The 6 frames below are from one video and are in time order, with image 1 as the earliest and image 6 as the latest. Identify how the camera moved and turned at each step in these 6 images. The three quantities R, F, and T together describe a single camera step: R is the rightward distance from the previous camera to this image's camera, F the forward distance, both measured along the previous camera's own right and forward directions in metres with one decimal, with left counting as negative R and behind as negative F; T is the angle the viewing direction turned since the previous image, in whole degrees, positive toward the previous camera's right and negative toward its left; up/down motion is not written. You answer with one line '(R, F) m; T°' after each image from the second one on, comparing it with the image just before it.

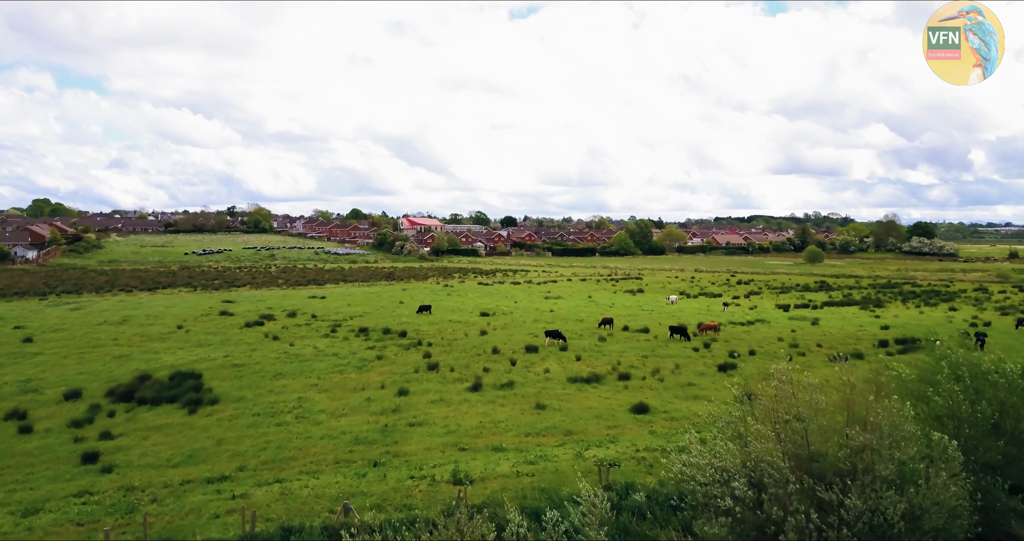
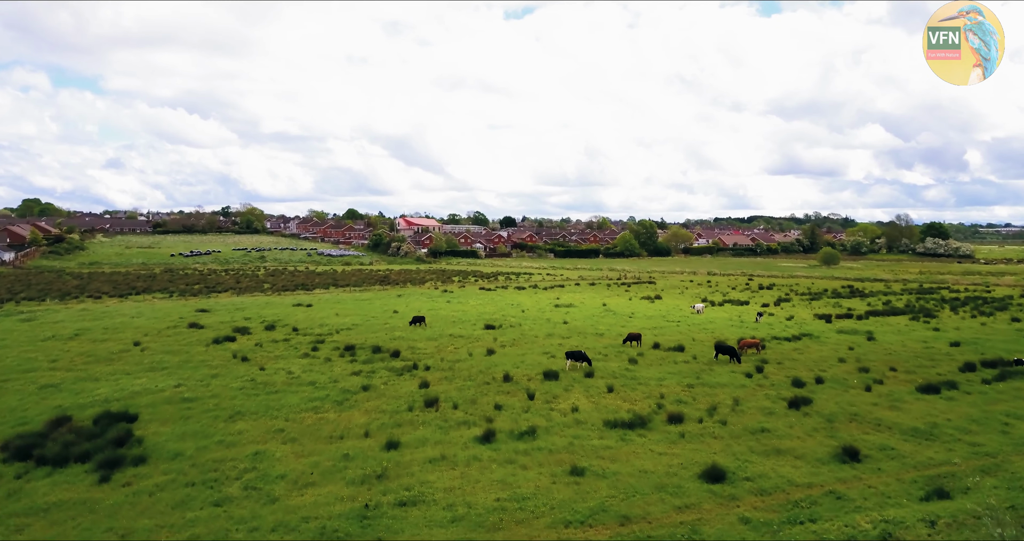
(-0.6, +5.3) m; 0°
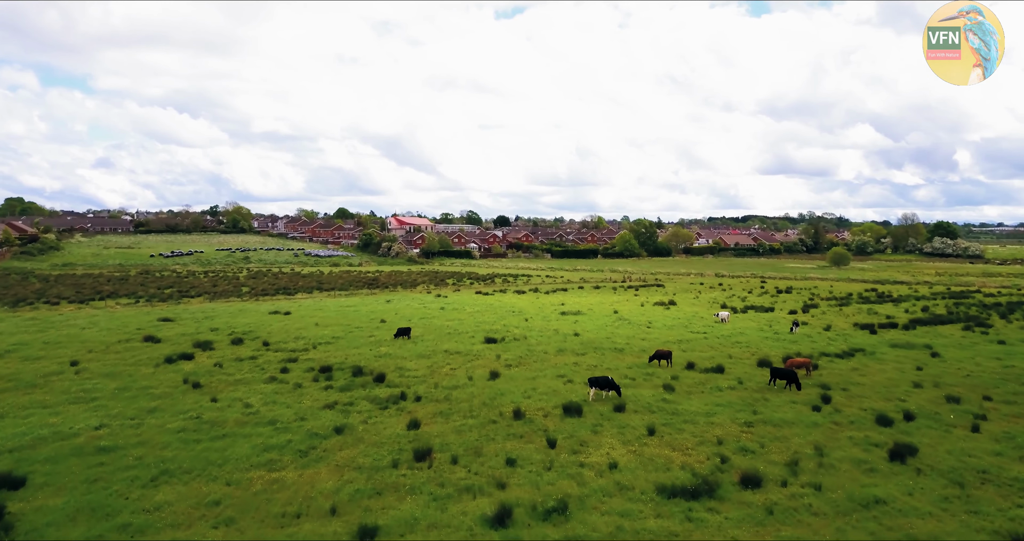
(-0.5, +5.0) m; +1°
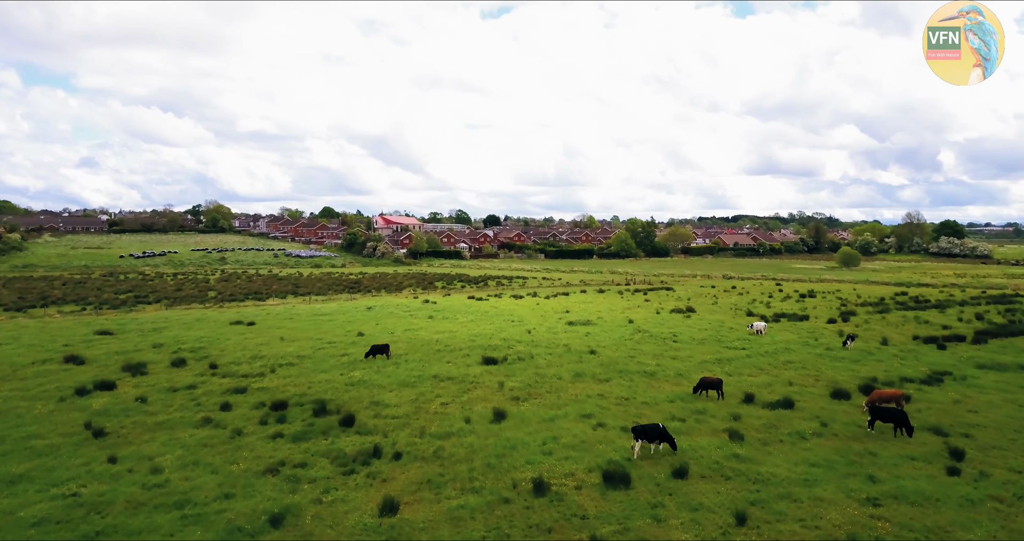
(-0.6, +6.0) m; +1°
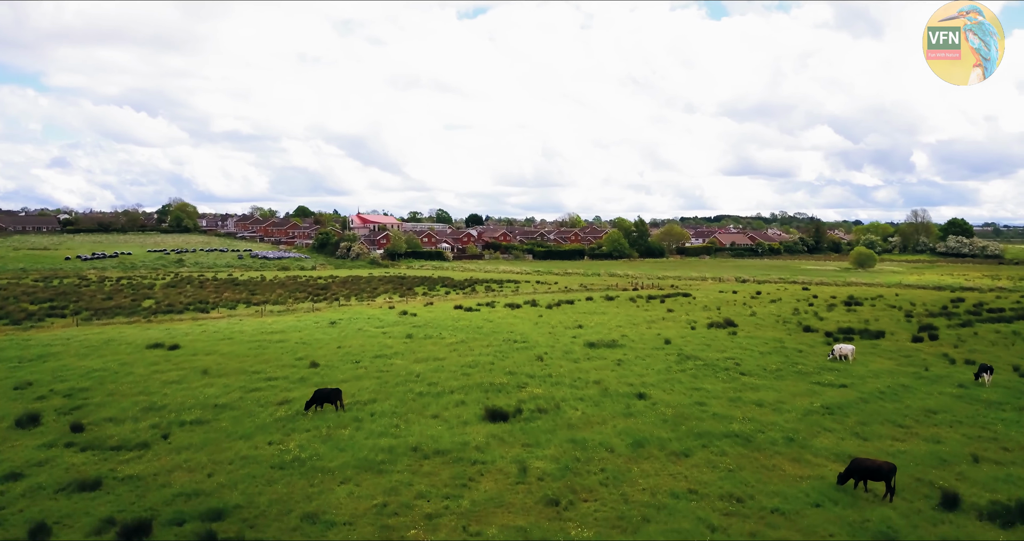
(-0.9, +8.8) m; +2°
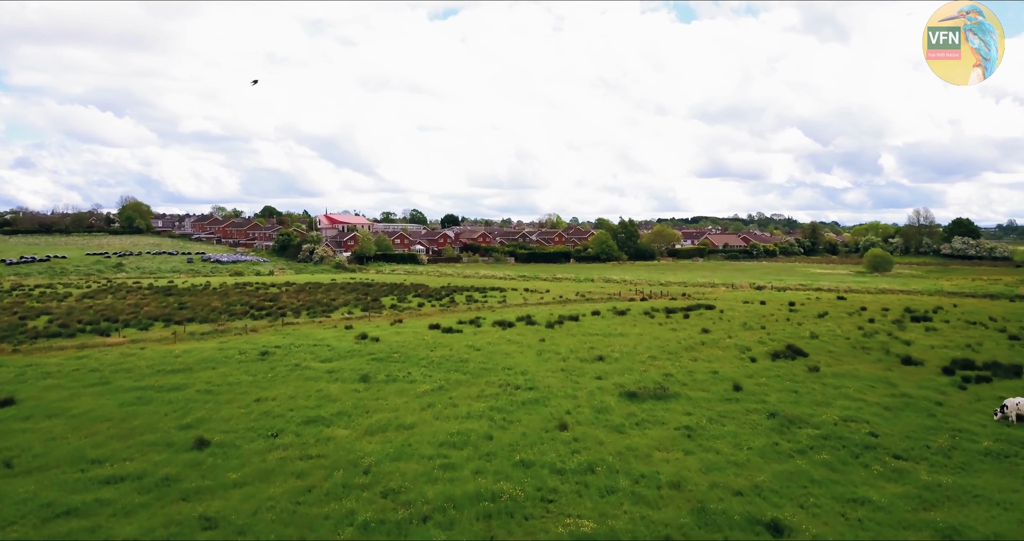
(-0.7, +9.6) m; +2°
